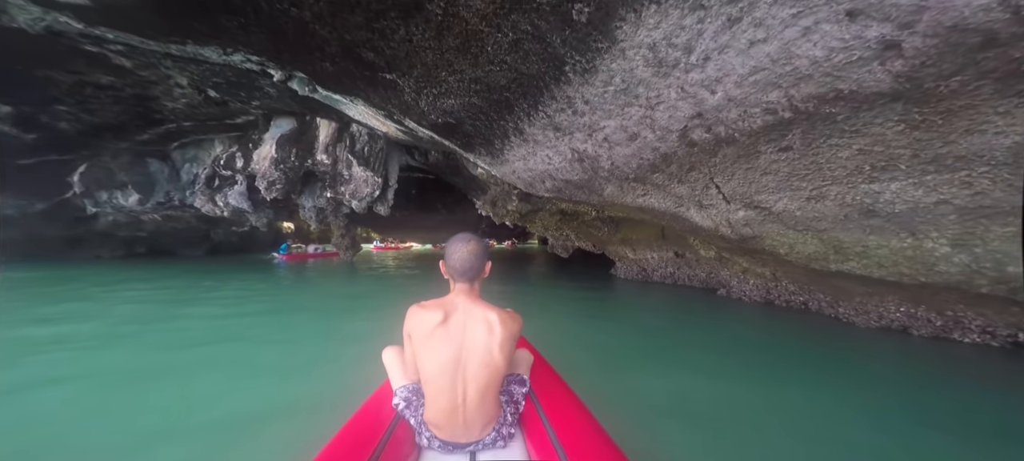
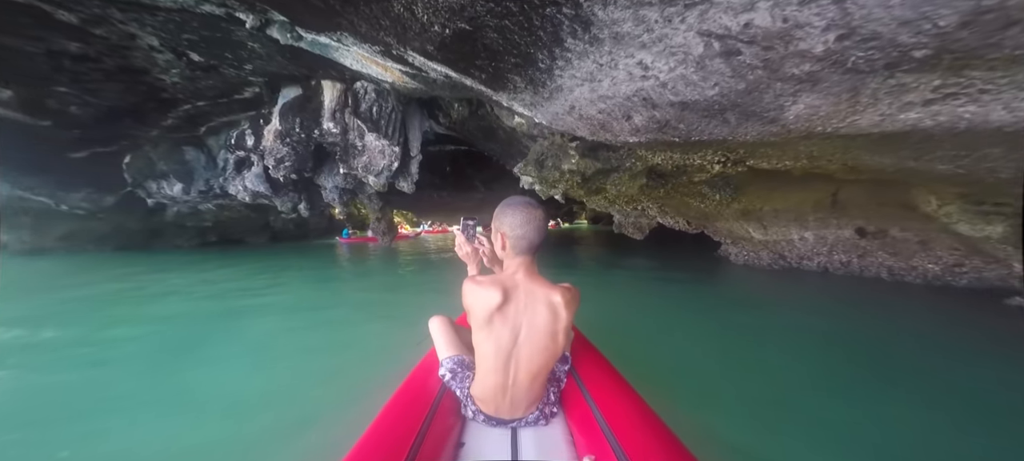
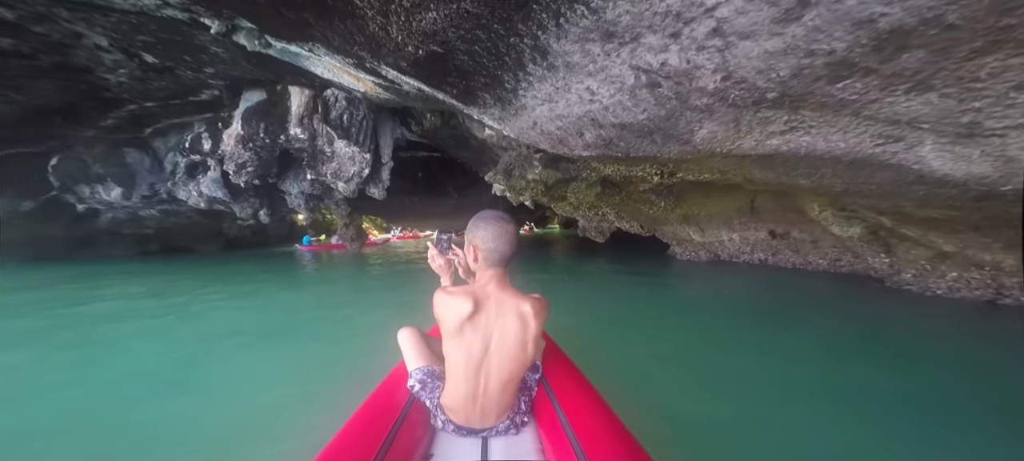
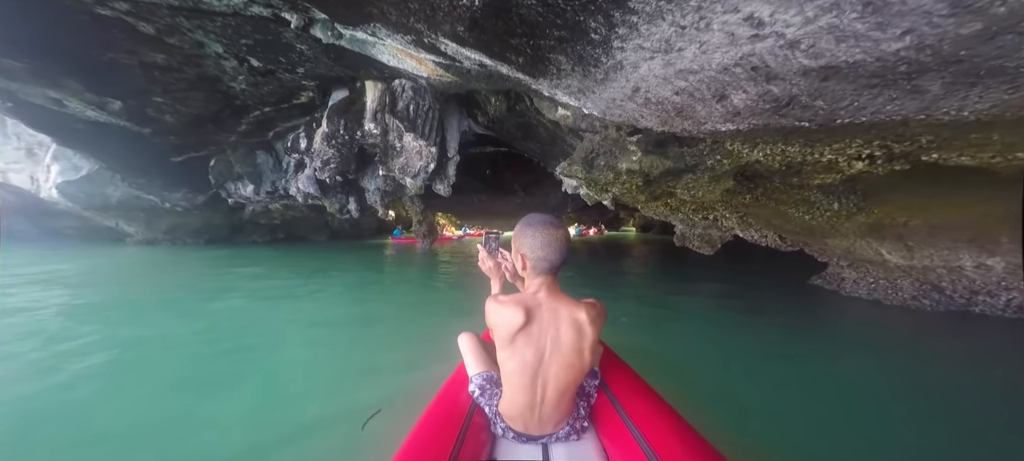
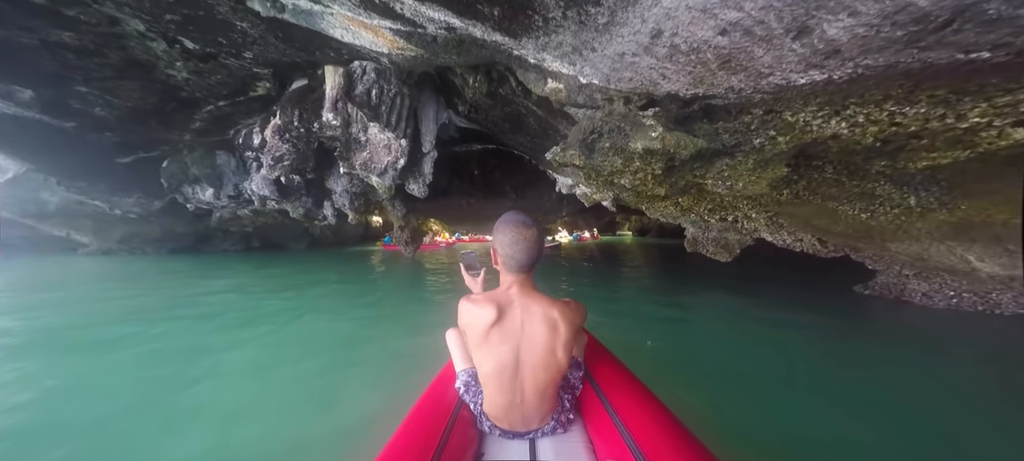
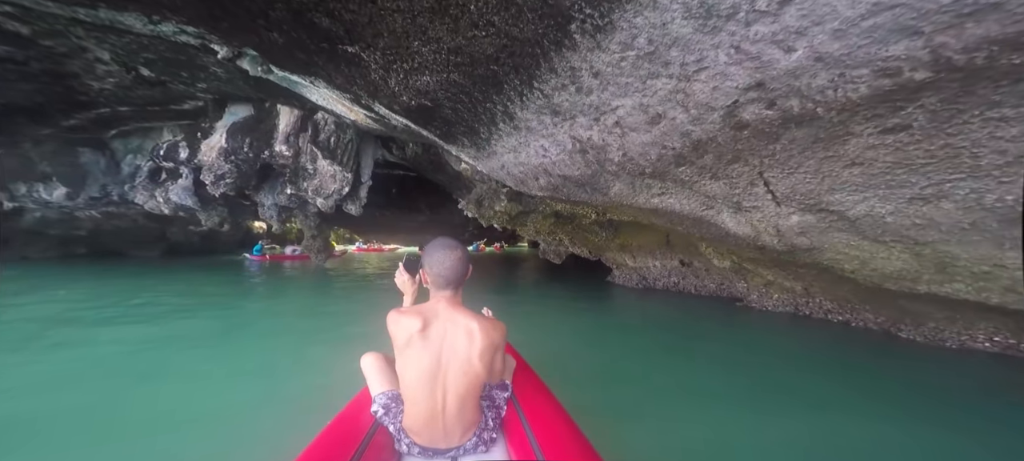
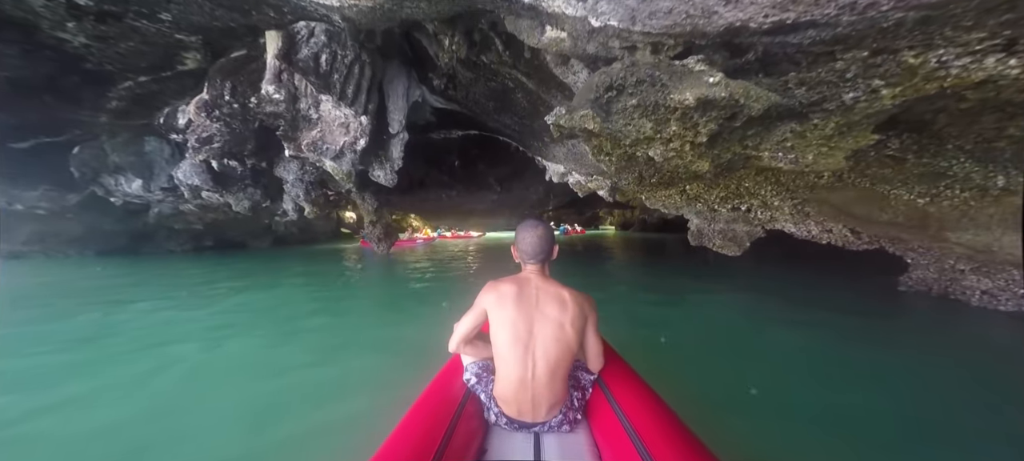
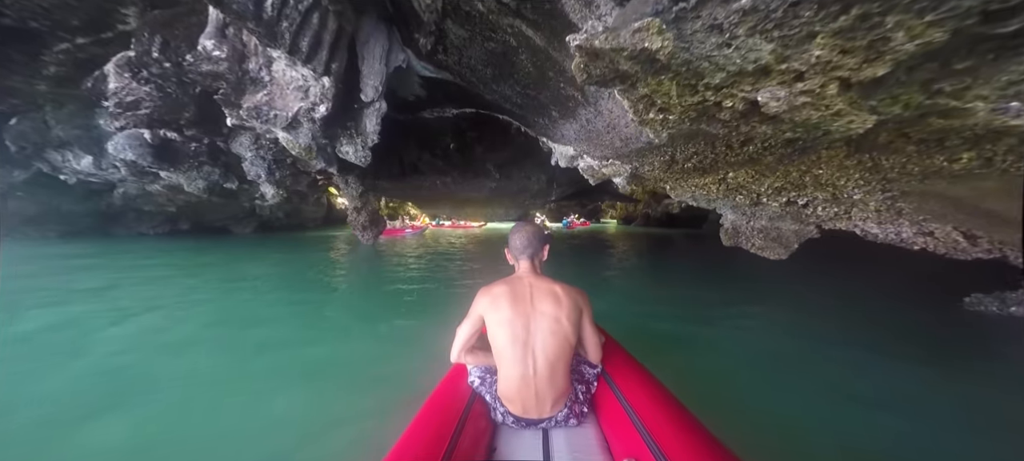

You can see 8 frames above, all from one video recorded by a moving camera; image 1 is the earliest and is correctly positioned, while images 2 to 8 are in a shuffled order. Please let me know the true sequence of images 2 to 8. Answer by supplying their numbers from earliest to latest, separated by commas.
6, 3, 2, 4, 5, 7, 8
